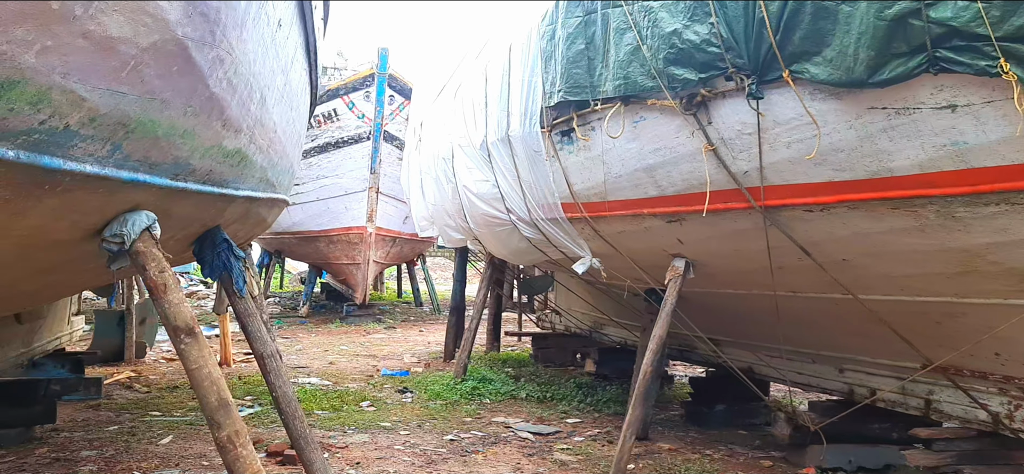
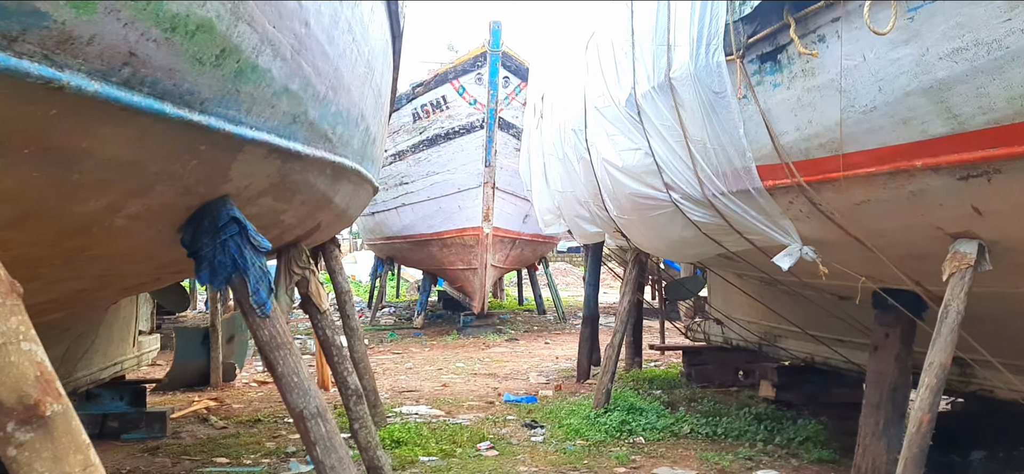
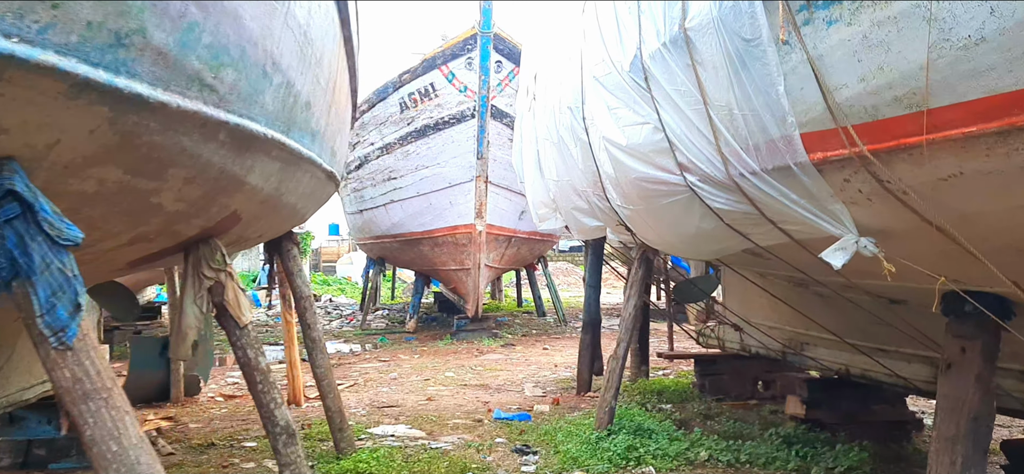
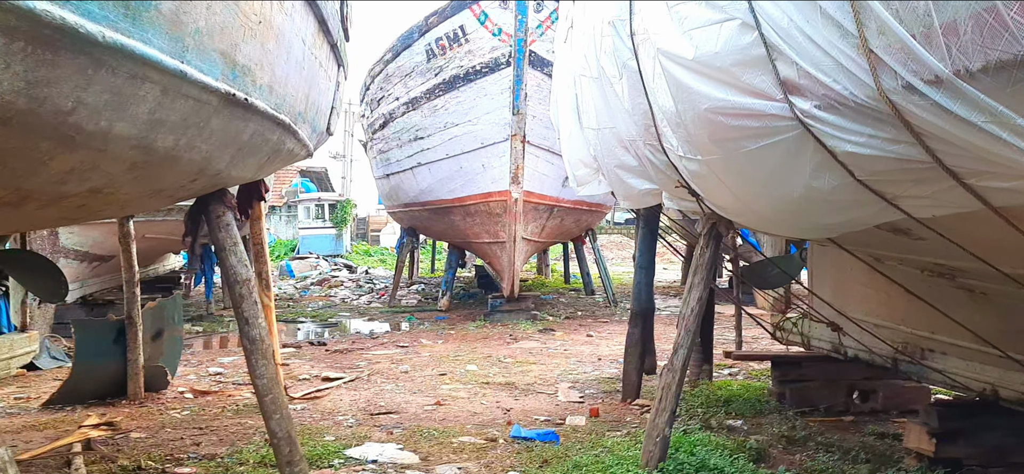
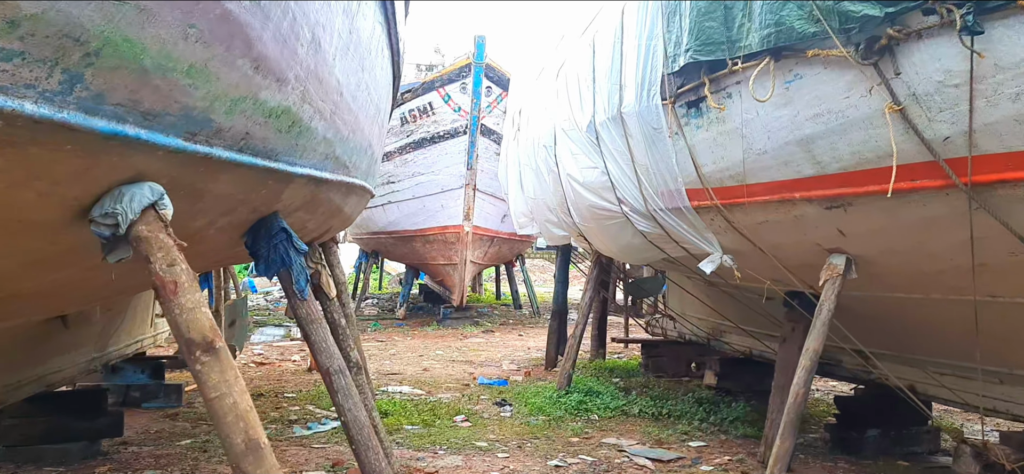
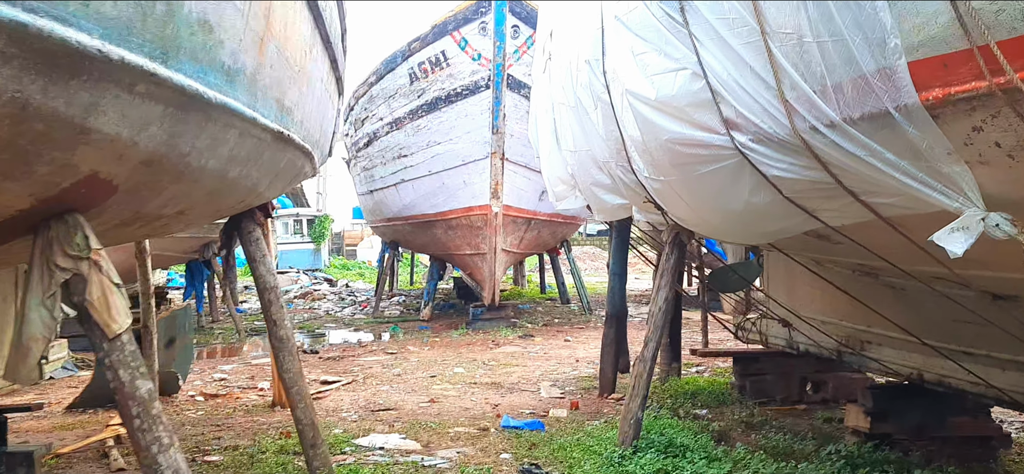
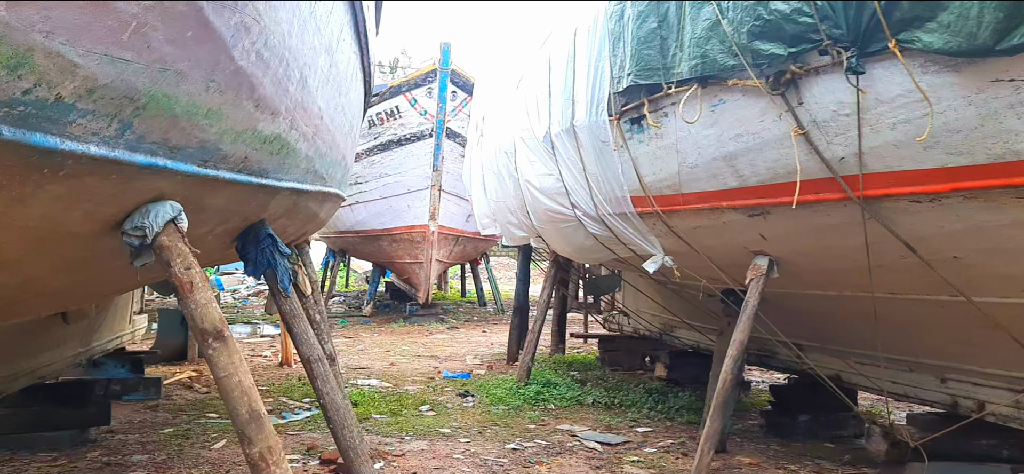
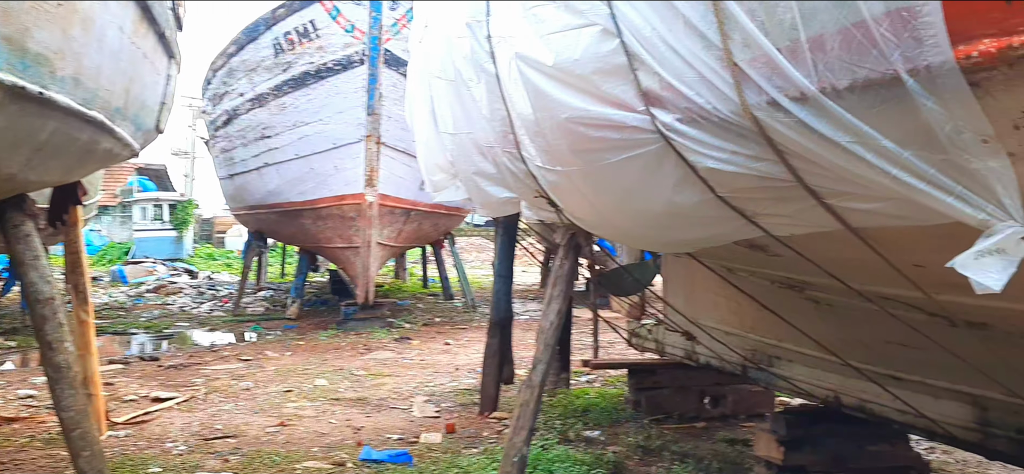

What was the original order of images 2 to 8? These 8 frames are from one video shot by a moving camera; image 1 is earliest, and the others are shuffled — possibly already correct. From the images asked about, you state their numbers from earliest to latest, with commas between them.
7, 5, 2, 3, 6, 4, 8
